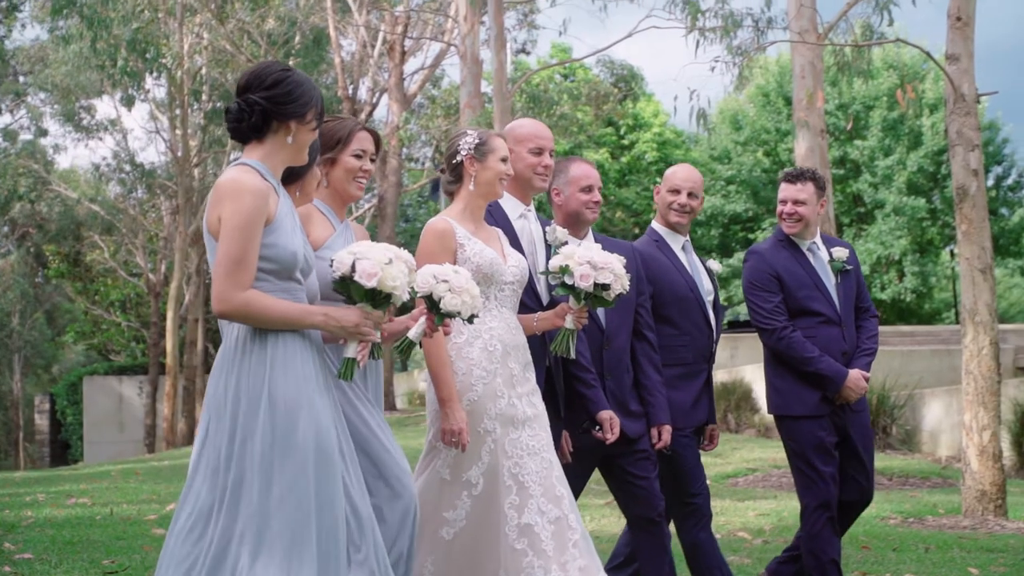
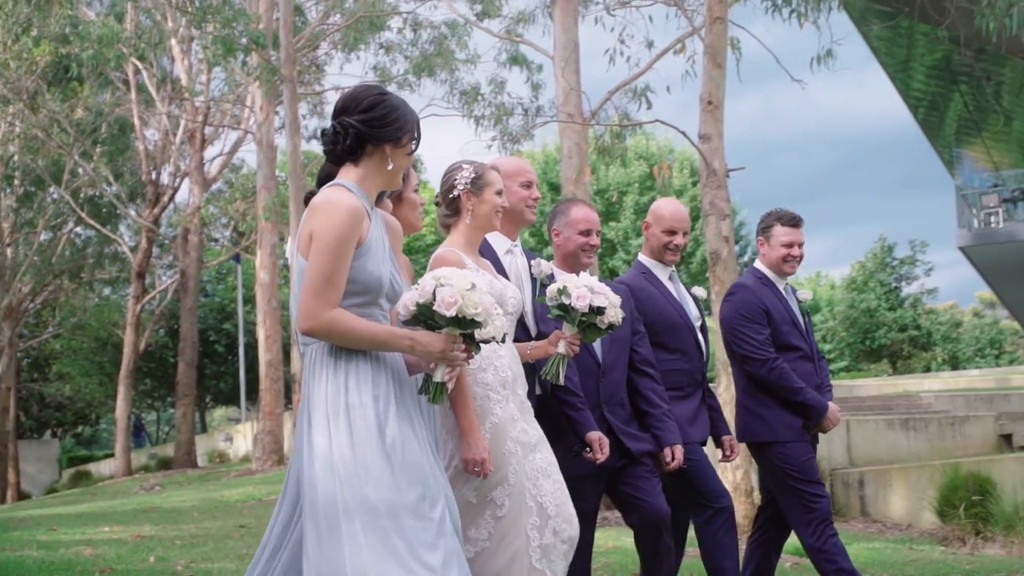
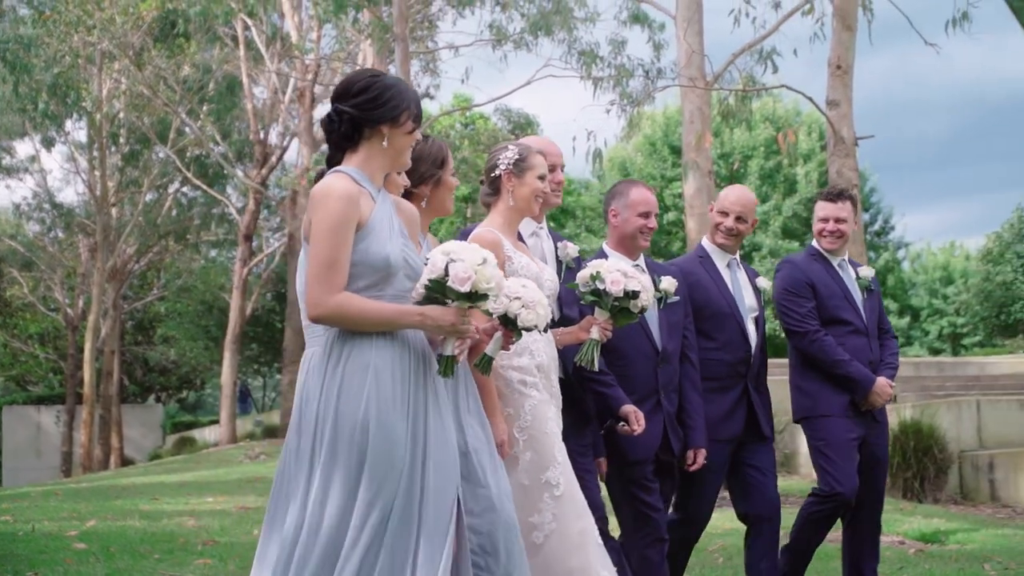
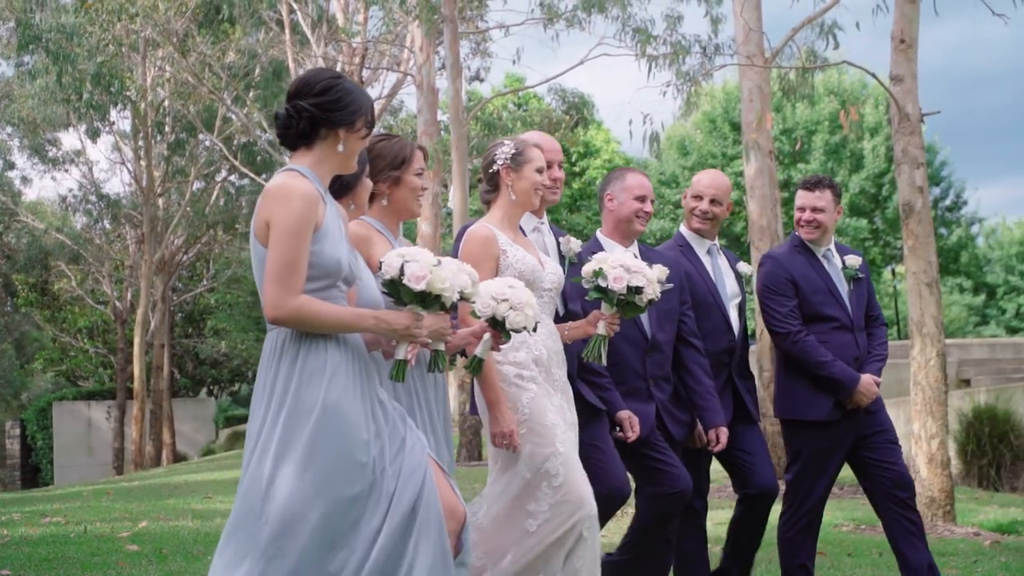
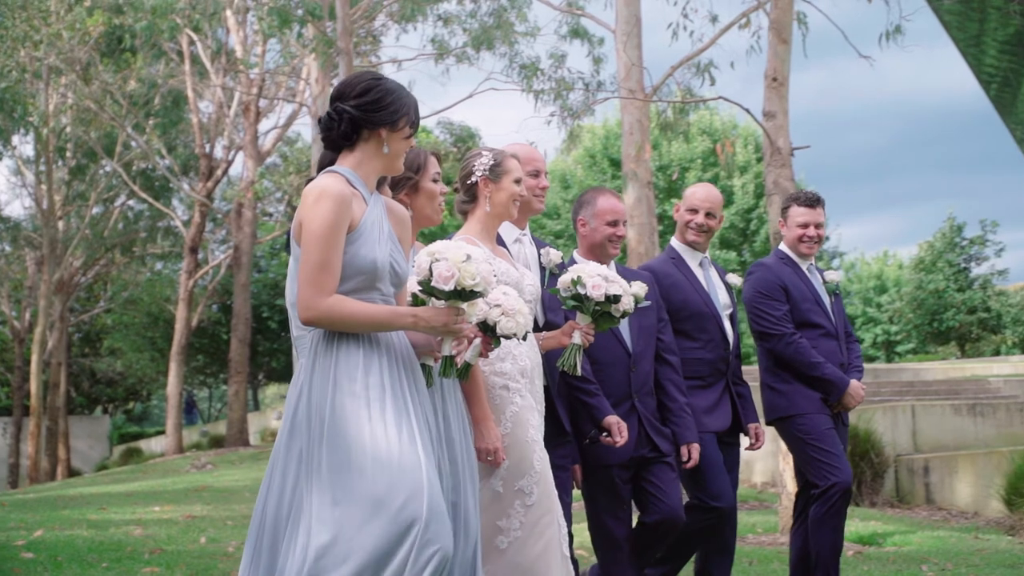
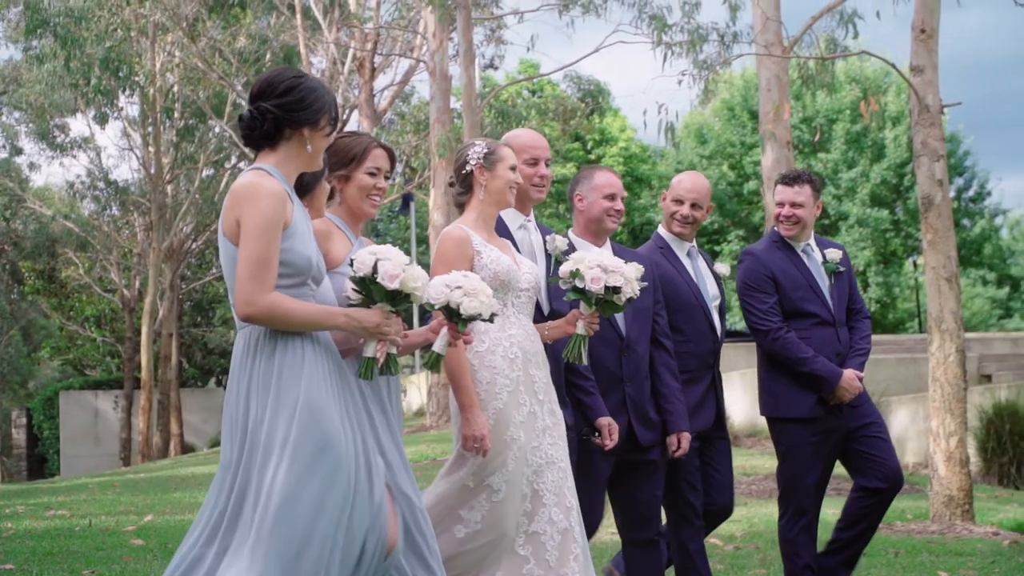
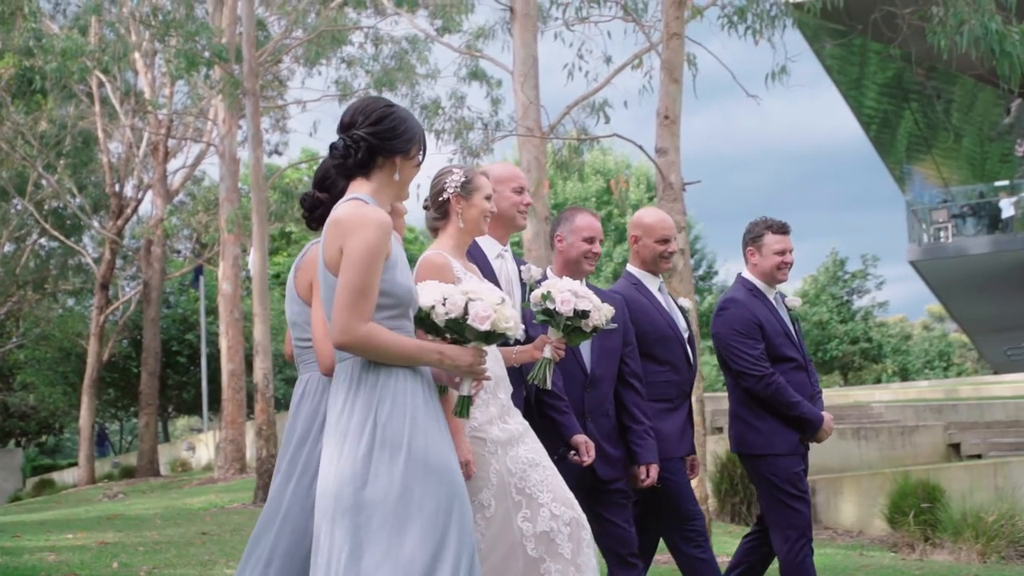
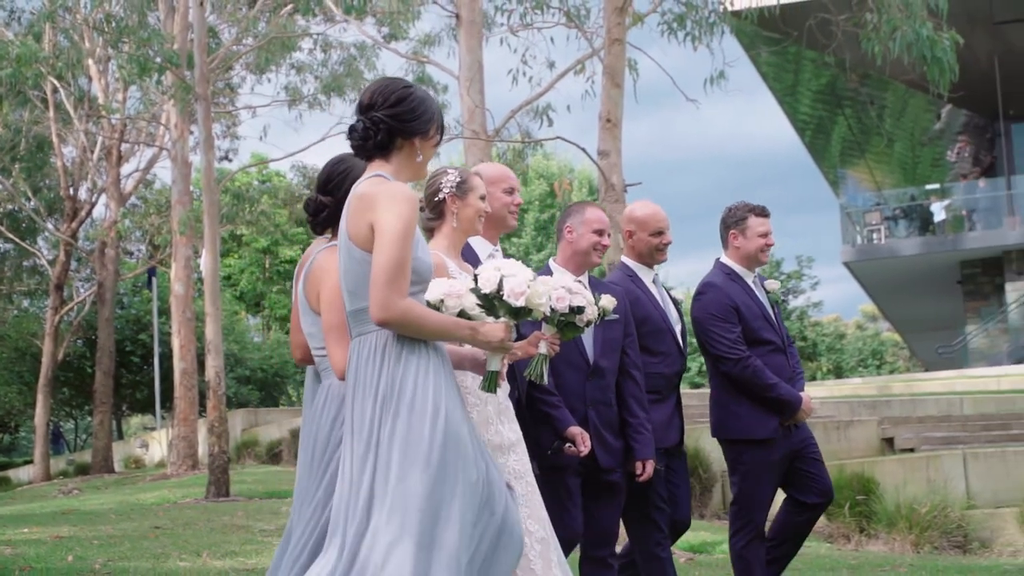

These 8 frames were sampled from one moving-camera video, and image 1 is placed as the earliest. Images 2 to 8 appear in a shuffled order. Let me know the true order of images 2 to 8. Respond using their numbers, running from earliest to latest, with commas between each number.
6, 4, 3, 5, 2, 7, 8
